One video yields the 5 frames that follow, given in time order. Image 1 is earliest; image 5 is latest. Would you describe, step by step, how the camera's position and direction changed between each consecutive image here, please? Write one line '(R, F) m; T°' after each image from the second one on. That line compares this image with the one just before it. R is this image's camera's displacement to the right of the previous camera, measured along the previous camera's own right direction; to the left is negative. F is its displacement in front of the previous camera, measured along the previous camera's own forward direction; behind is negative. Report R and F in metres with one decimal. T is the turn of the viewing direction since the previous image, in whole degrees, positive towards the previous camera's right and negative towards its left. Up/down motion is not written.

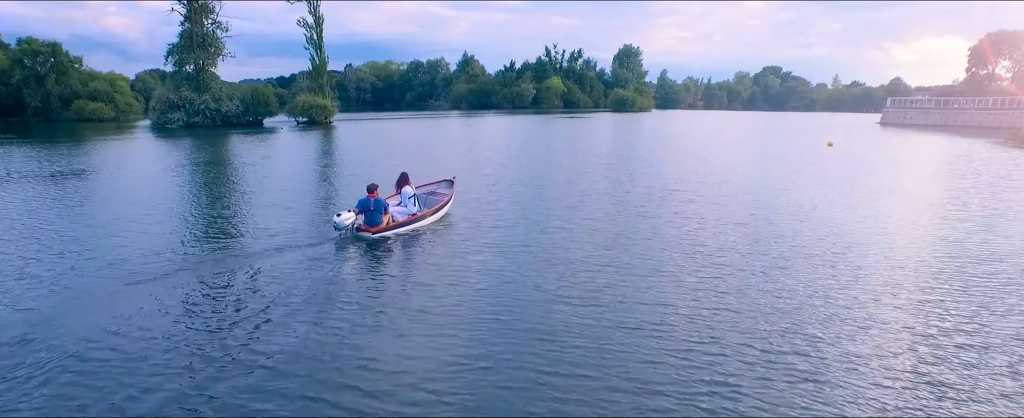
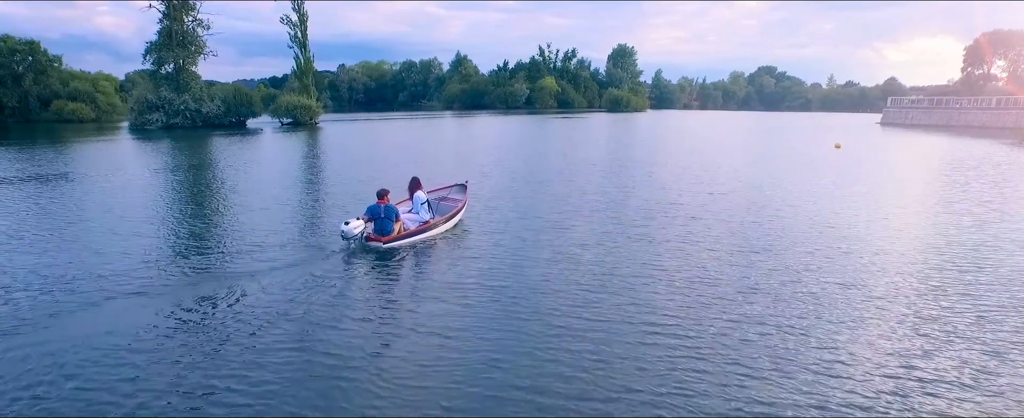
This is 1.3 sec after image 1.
(+0.2, +1.3) m; 0°
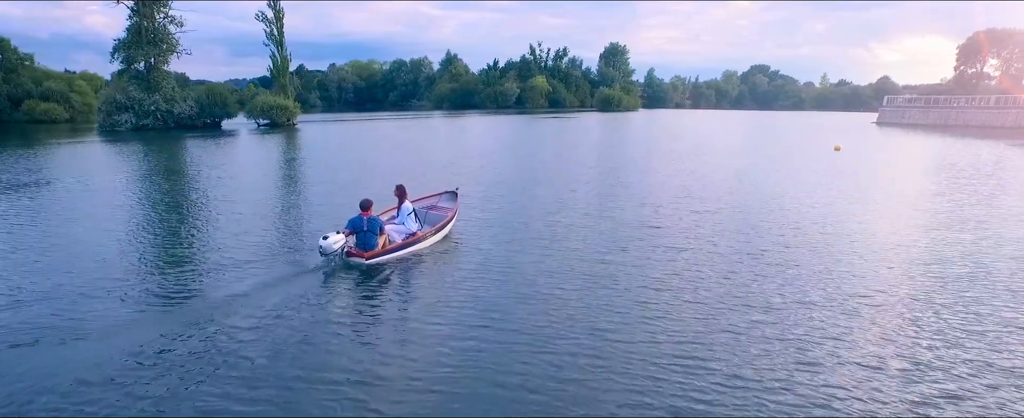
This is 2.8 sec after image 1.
(+0.5, +1.5) m; +1°
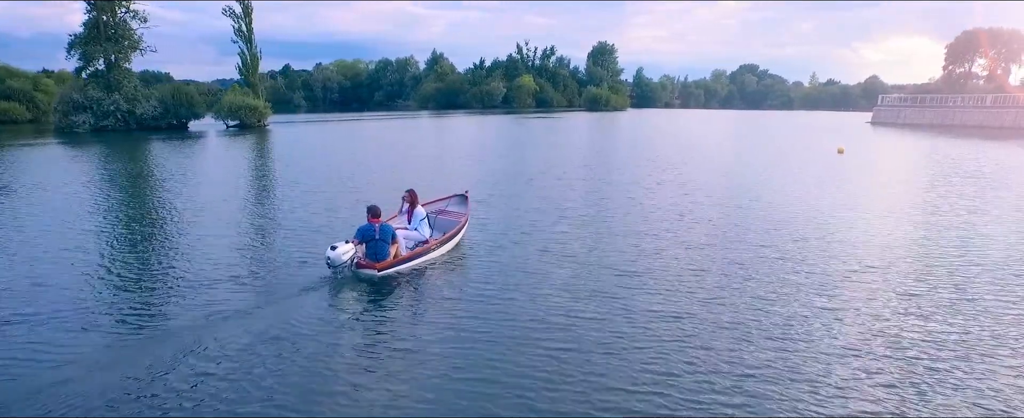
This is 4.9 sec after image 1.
(+0.4, +1.8) m; +1°
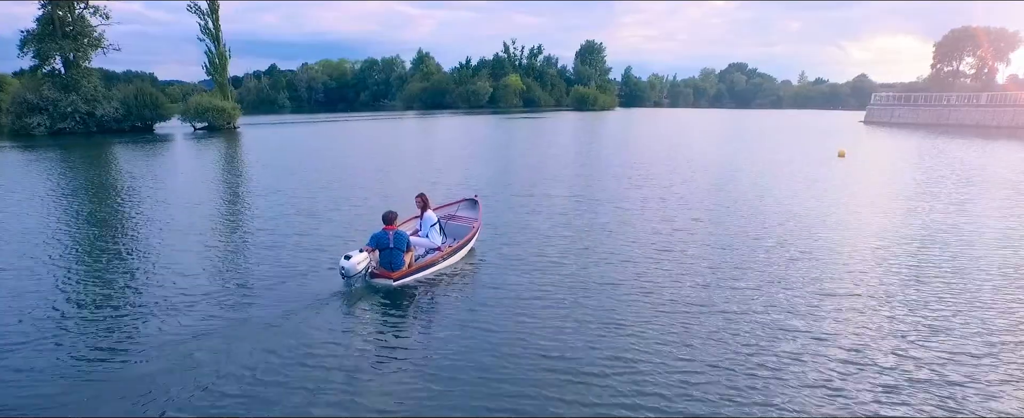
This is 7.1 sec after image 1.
(+0.4, +1.6) m; +1°
